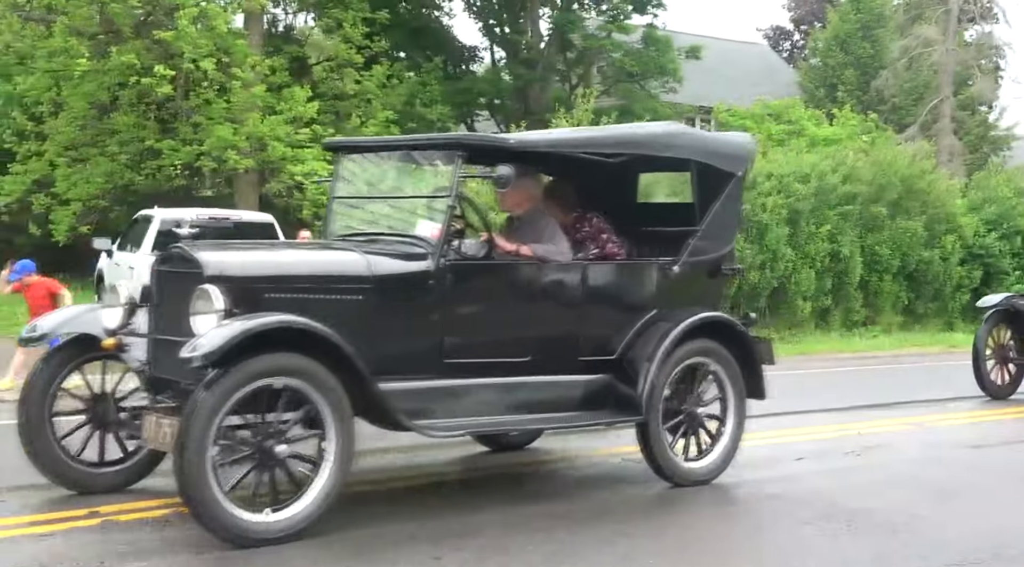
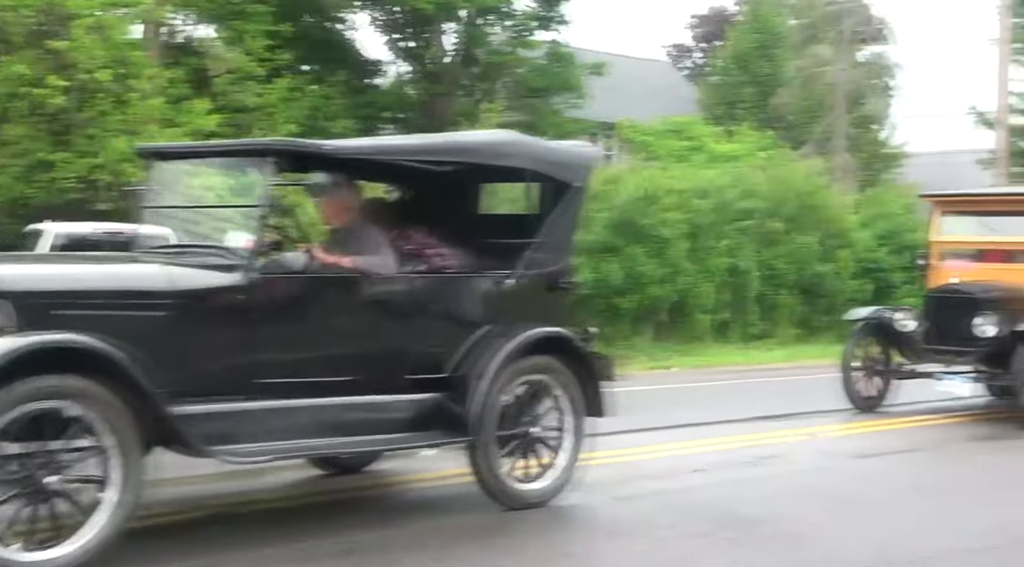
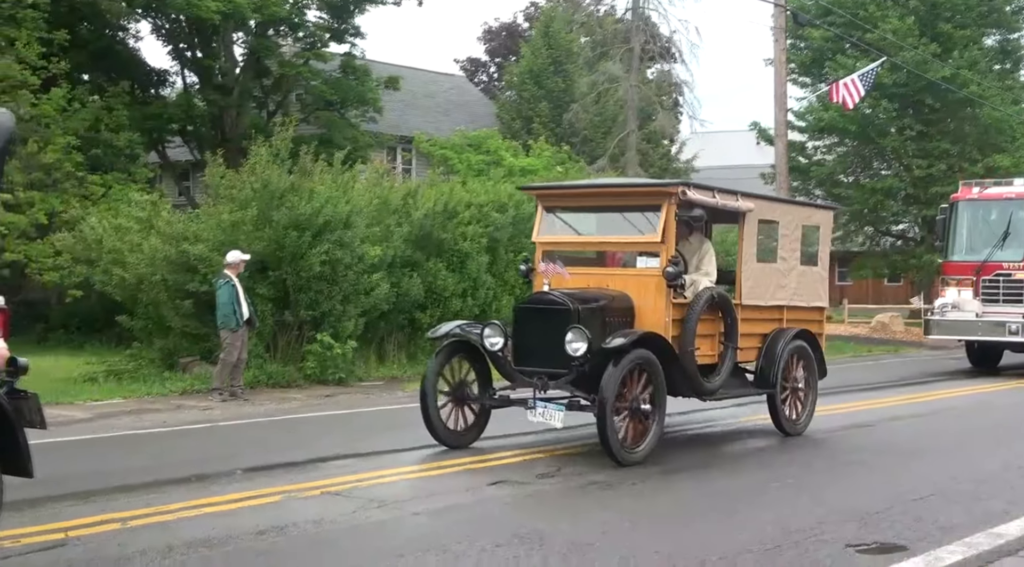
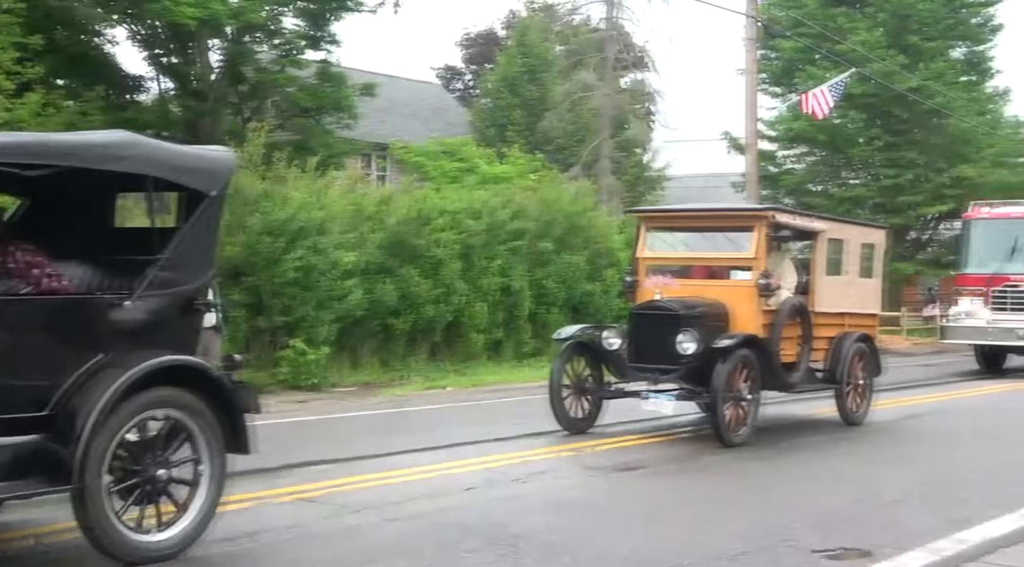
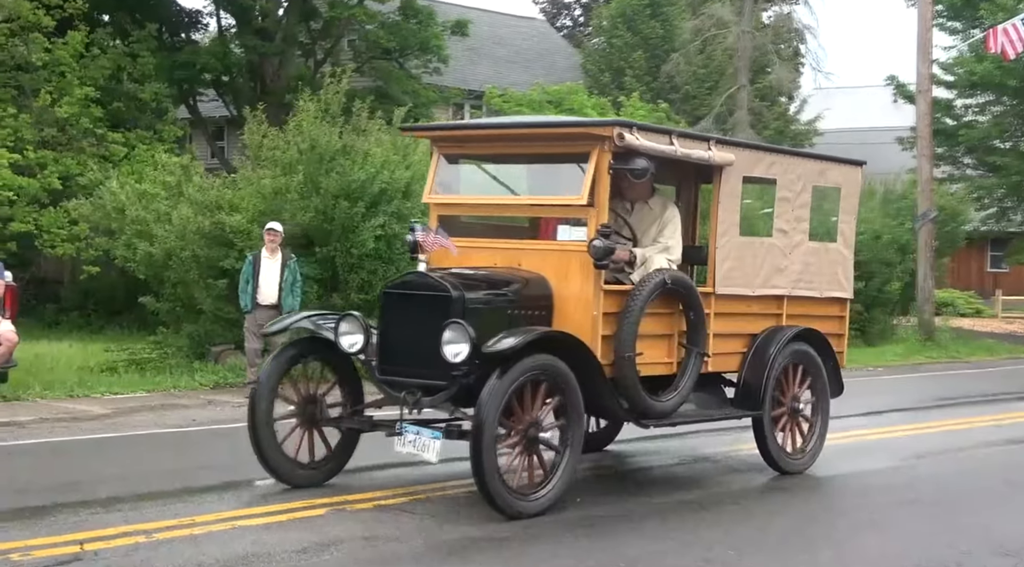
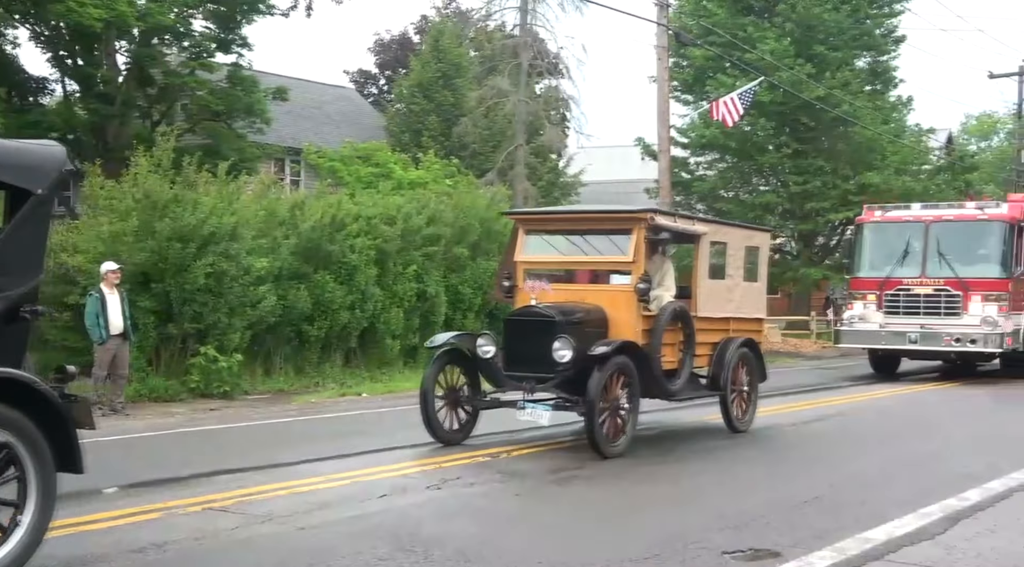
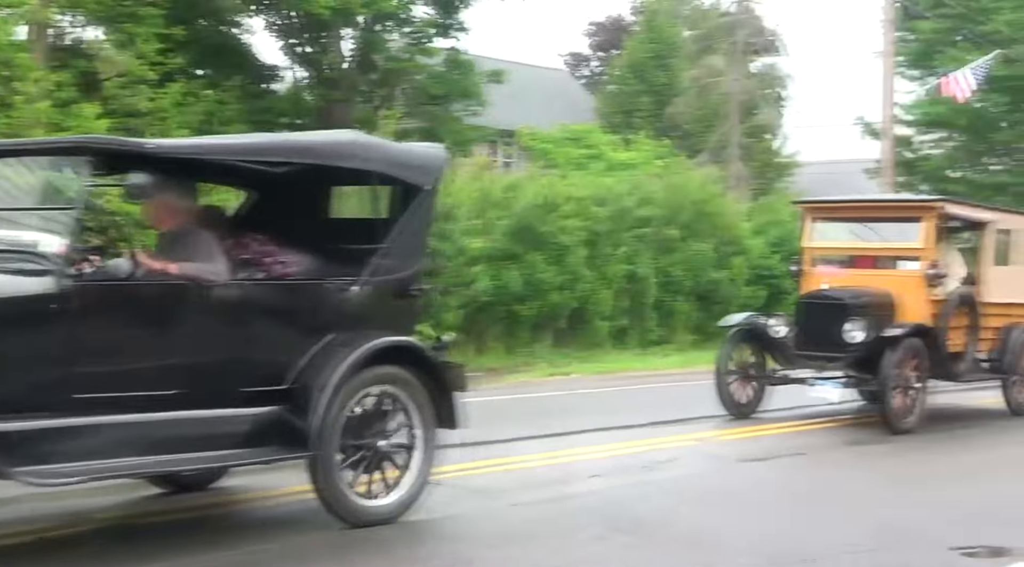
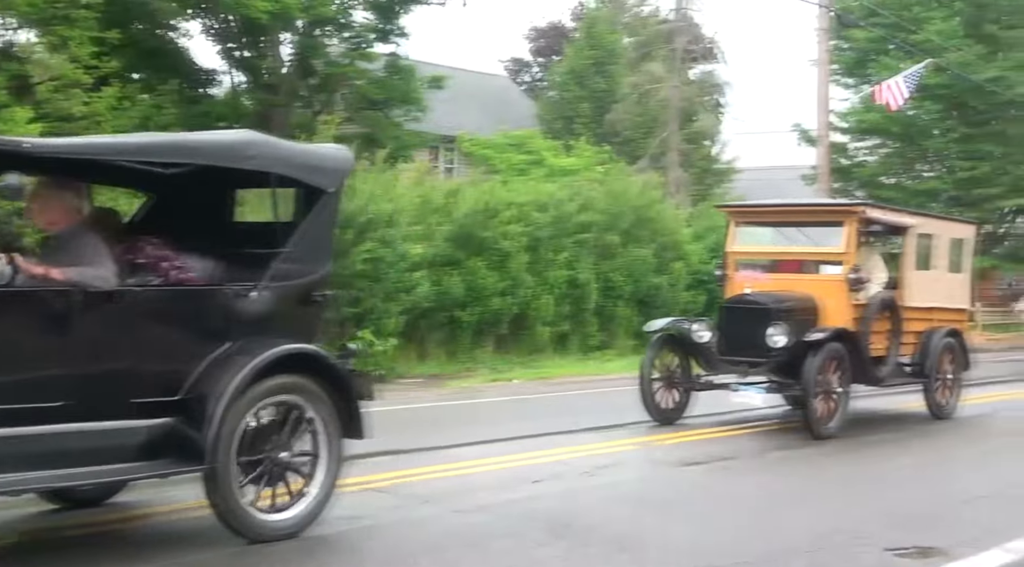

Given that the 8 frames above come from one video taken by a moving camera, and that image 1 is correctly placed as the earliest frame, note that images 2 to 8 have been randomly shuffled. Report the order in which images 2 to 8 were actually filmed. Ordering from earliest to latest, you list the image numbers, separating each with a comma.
2, 7, 8, 4, 6, 3, 5
